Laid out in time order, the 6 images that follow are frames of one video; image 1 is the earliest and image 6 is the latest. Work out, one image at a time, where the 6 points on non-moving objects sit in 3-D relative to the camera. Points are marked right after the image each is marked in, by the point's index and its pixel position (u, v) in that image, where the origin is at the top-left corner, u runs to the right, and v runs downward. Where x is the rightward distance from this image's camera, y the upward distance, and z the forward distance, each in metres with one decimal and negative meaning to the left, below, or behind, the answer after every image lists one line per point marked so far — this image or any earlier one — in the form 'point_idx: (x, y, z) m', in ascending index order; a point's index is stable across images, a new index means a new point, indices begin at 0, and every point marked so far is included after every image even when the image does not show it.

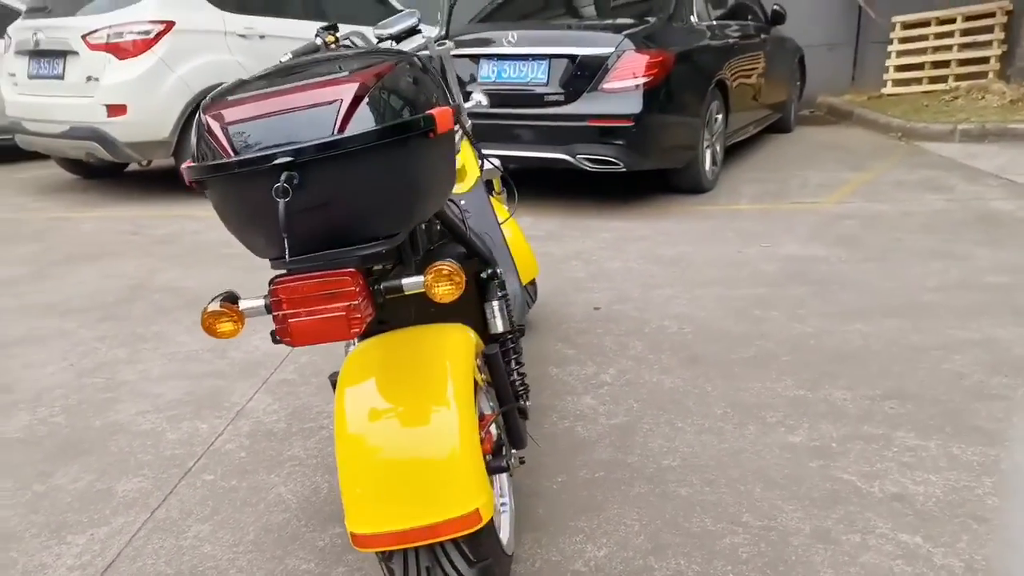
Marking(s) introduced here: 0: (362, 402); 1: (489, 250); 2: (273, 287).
0: (-0.3, -0.2, +1.7) m
1: (-0.1, +0.1, +2.2) m
2: (-0.4, 0.0, +1.3) m
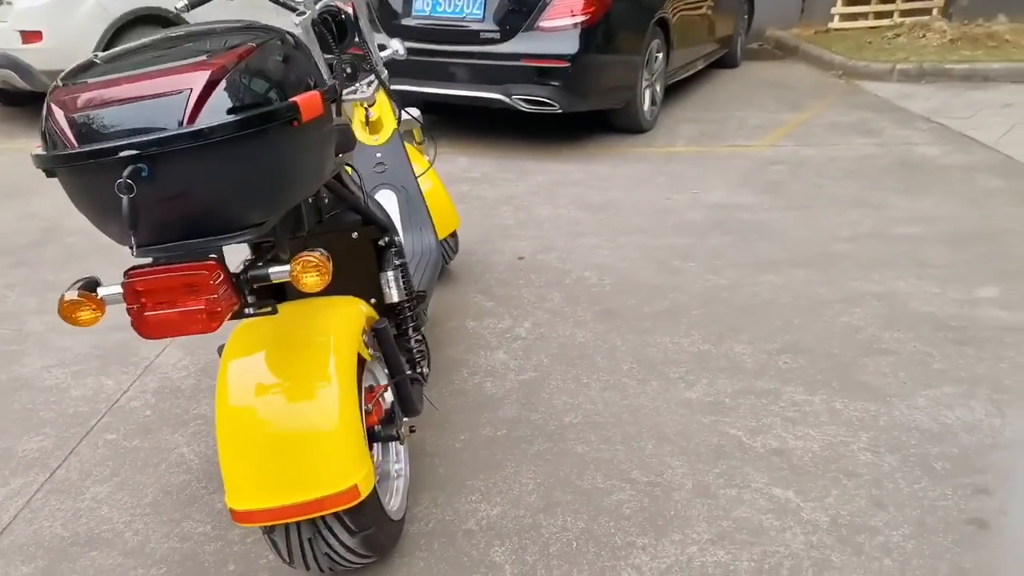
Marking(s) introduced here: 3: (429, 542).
0: (-0.6, -0.2, +1.7) m
1: (-0.3, +0.2, +2.2) m
2: (-0.6, 0.0, +1.3) m
3: (-0.2, -0.7, +2.0) m
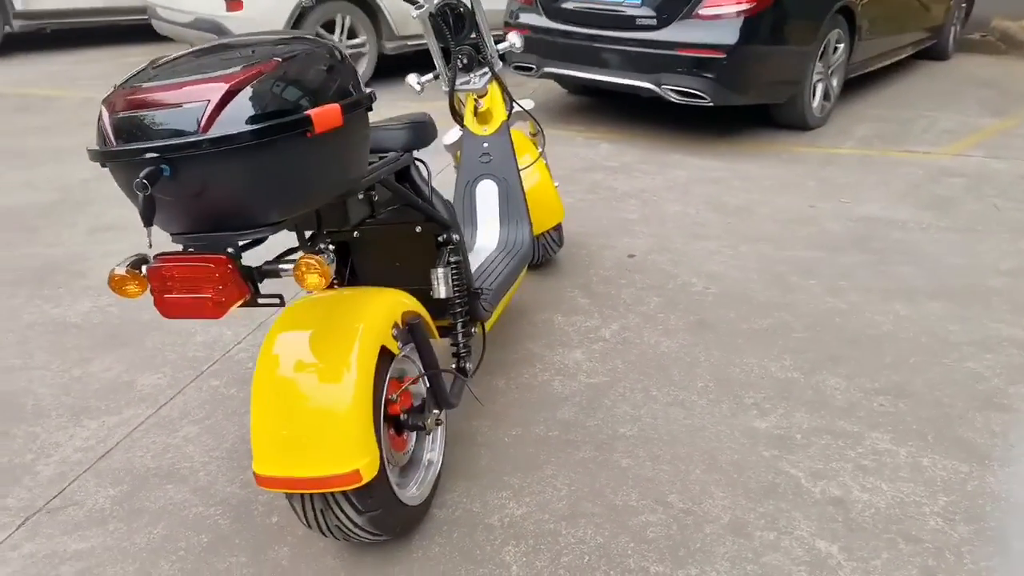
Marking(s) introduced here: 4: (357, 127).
0: (-0.5, -0.2, +1.8) m
1: (-0.2, +0.2, +2.2) m
2: (-0.7, 0.0, +1.5) m
3: (-0.2, -0.7, +2.1) m
4: (-0.3, +0.3, +1.6) m
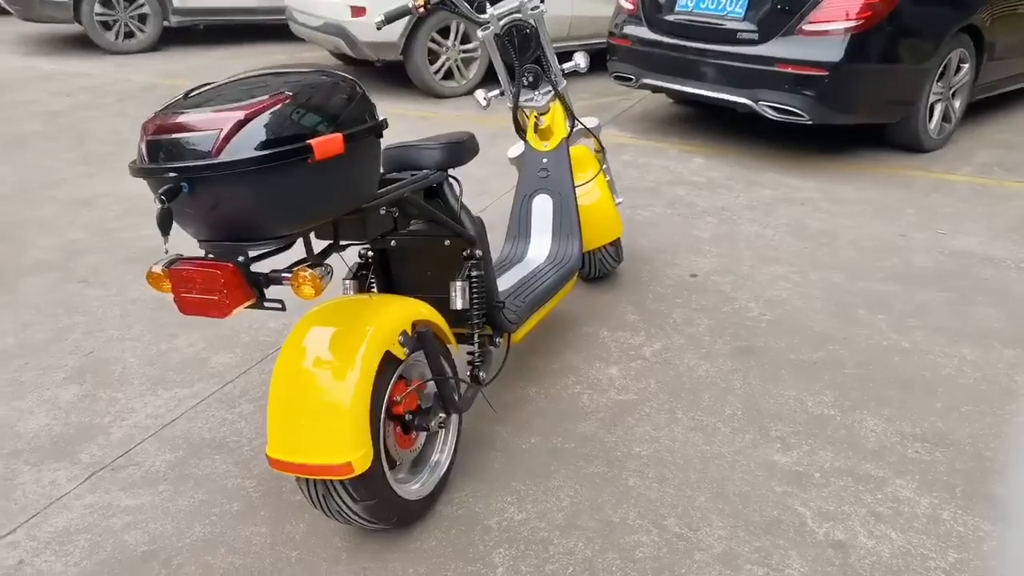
0: (-0.6, -0.2, +2.0) m
1: (-0.1, +0.2, +2.4) m
2: (-0.7, 0.0, +1.7) m
3: (-0.2, -0.7, +2.2) m
4: (-0.4, +0.3, +1.8) m
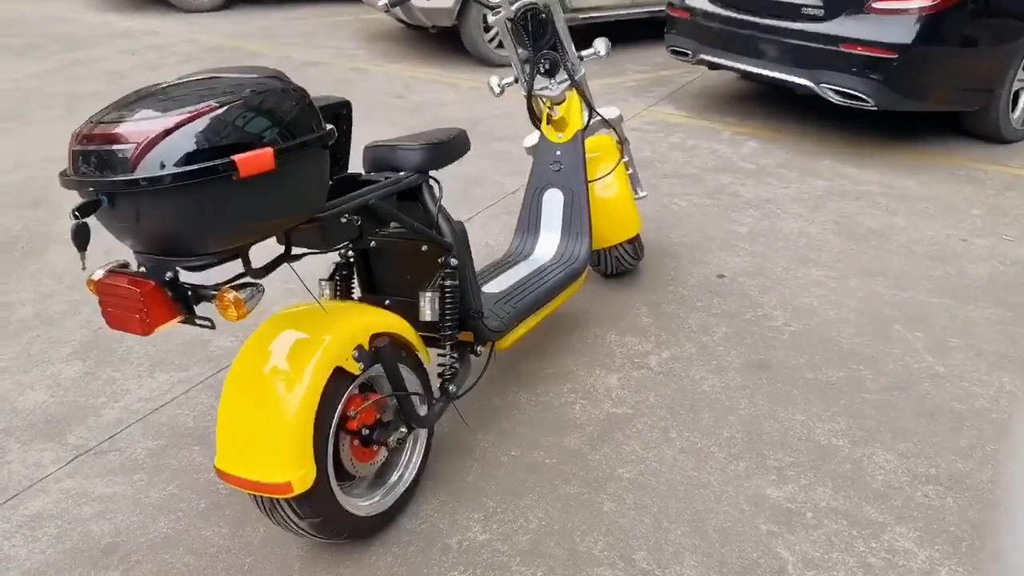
0: (-0.7, -0.2, +2.0) m
1: (-0.2, +0.1, +2.3) m
2: (-0.8, 0.0, +1.6) m
3: (-0.3, -0.7, +2.2) m
4: (-0.5, +0.3, +1.7) m
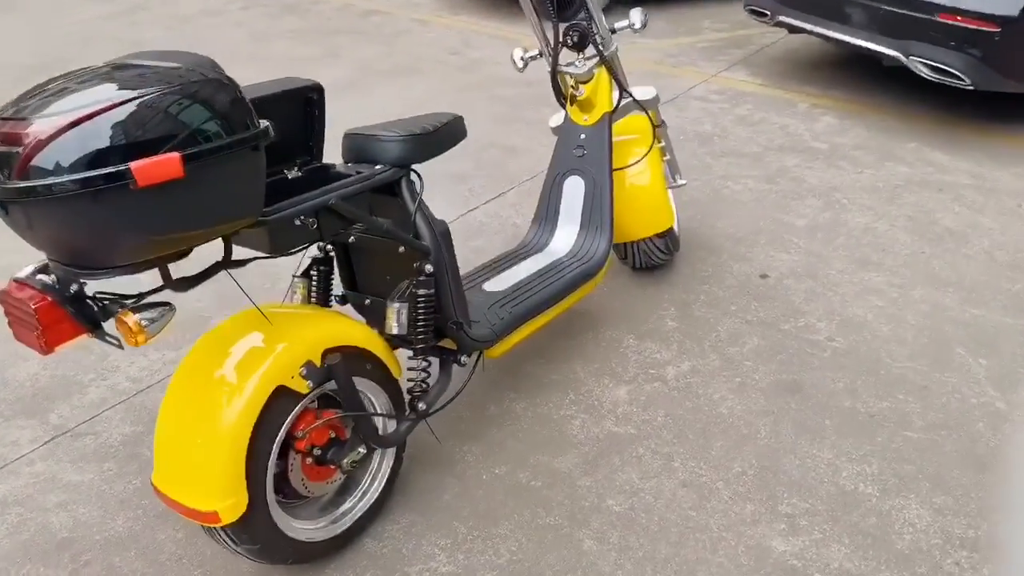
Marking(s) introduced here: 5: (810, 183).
0: (-0.7, -0.2, +1.8) m
1: (-0.2, +0.1, +2.0) m
2: (-0.9, 0.0, +1.5) m
3: (-0.4, -0.7, +2.0) m
4: (-0.5, +0.2, +1.5) m
5: (+1.6, +0.6, +4.1) m
